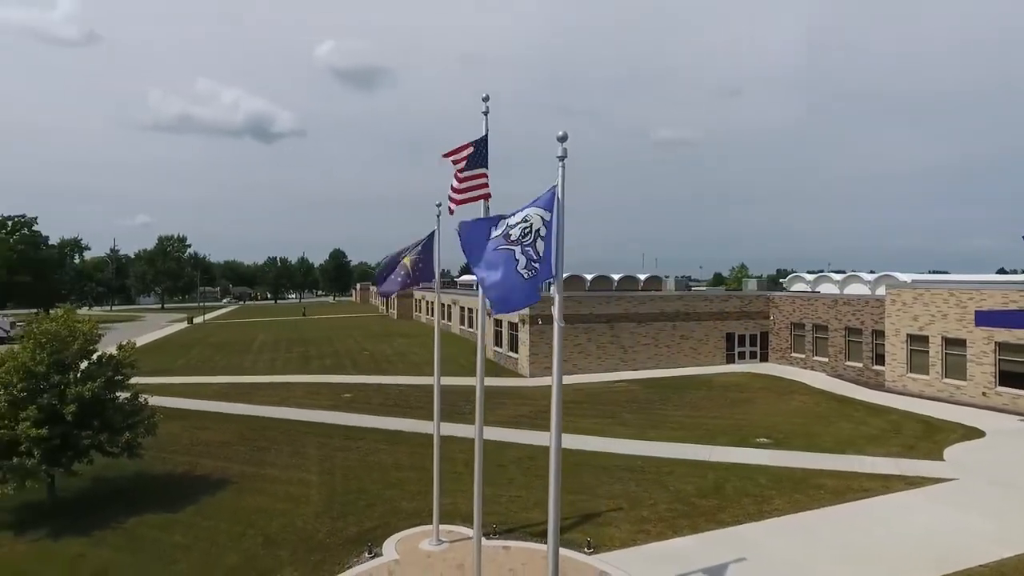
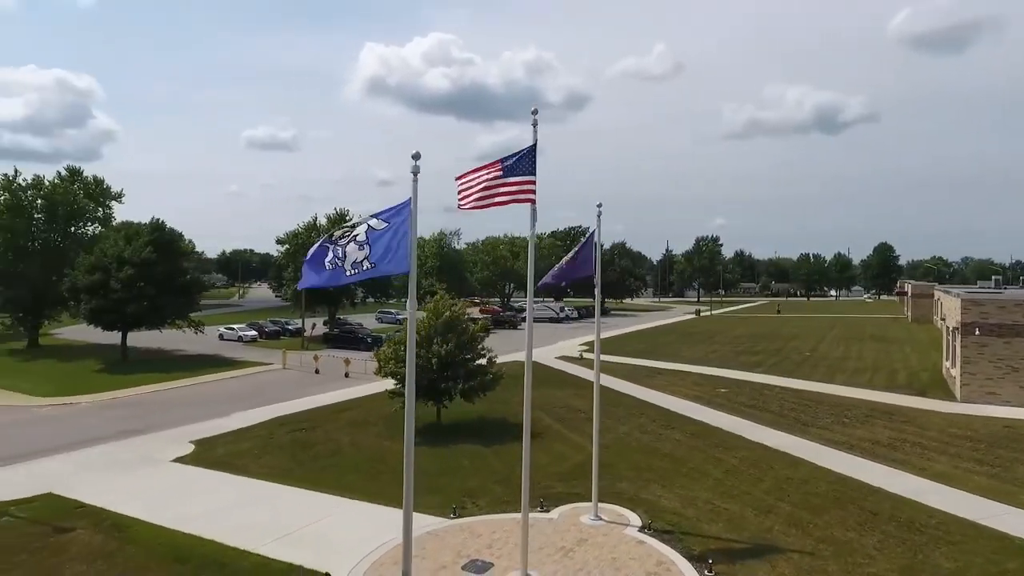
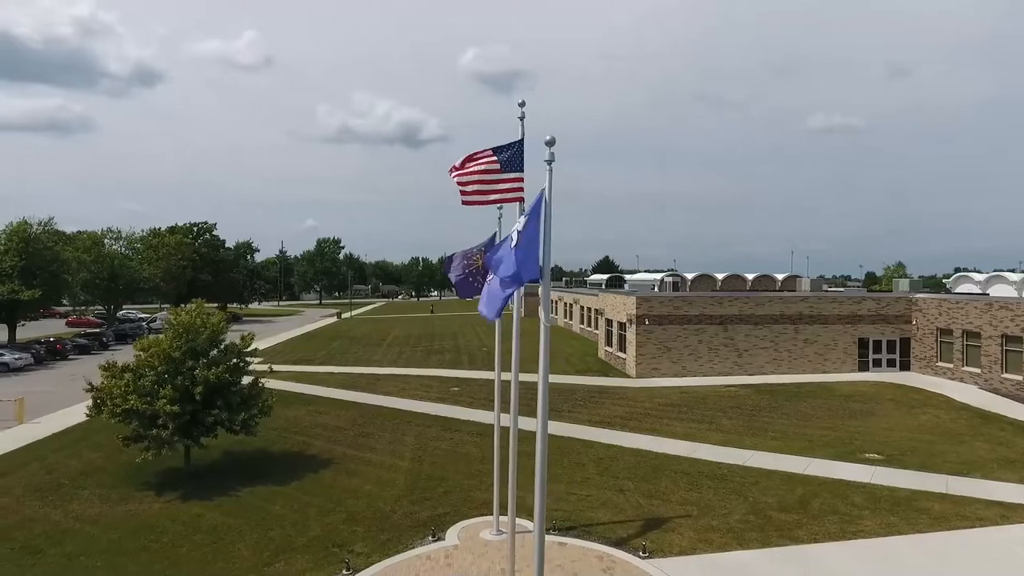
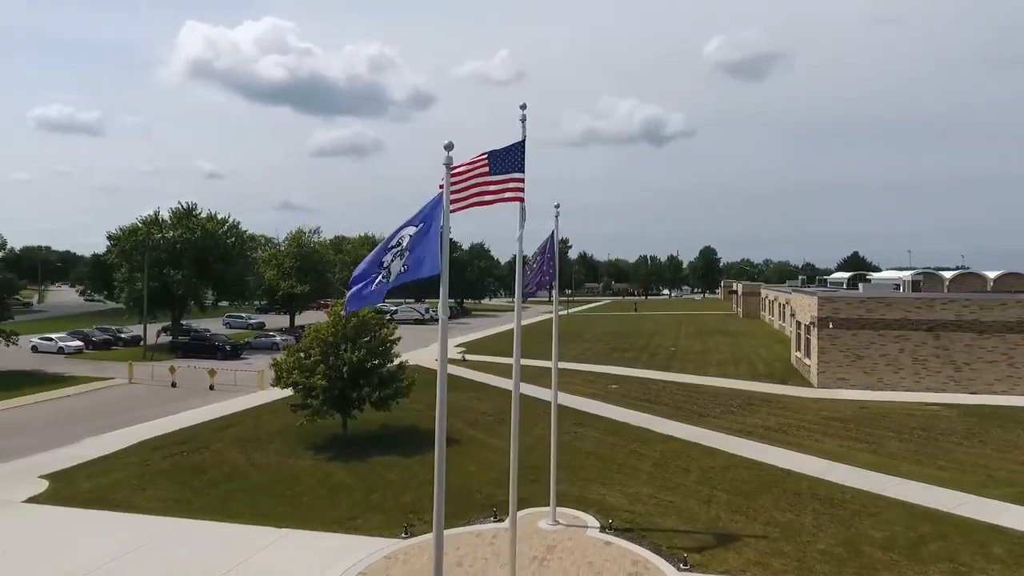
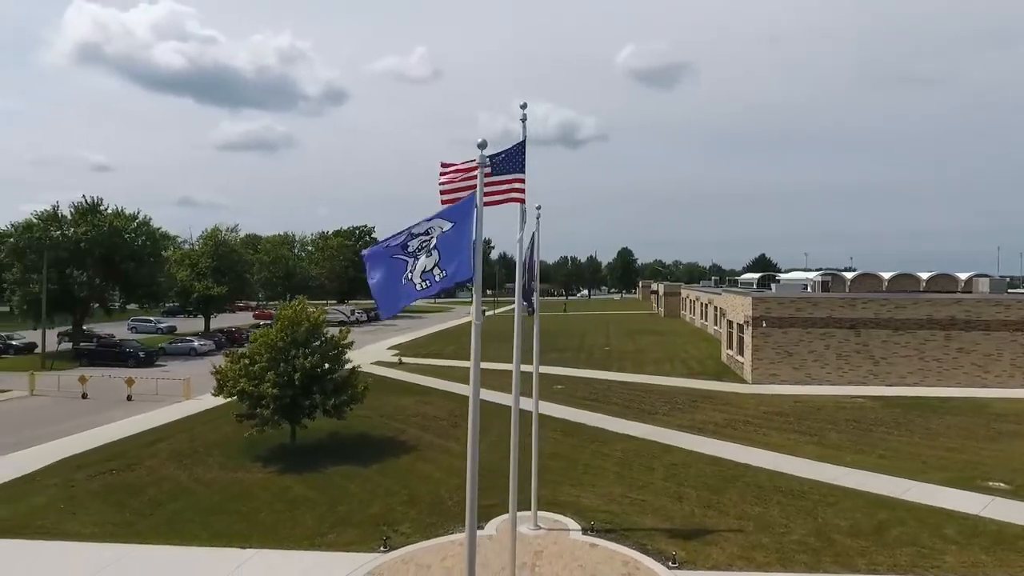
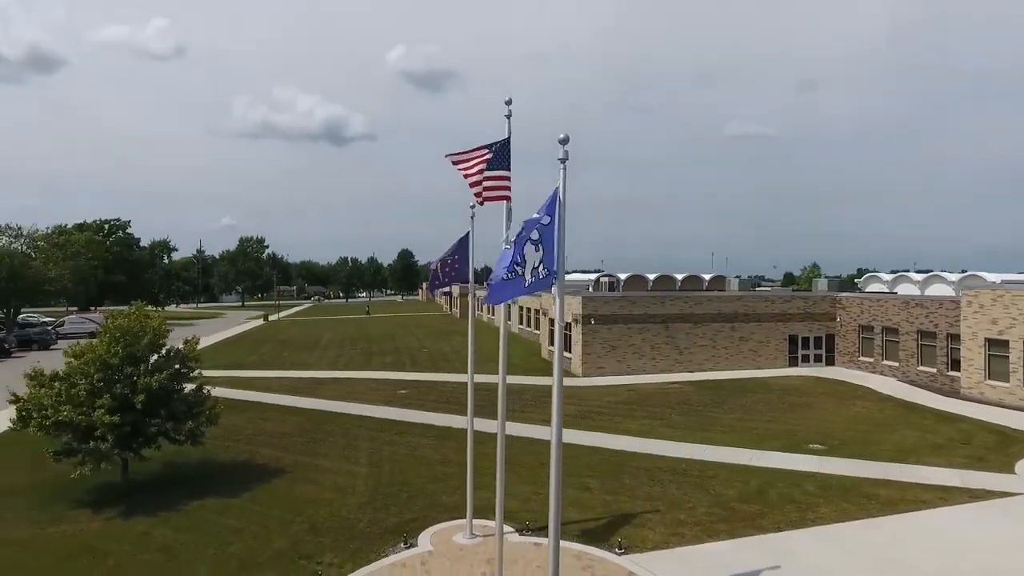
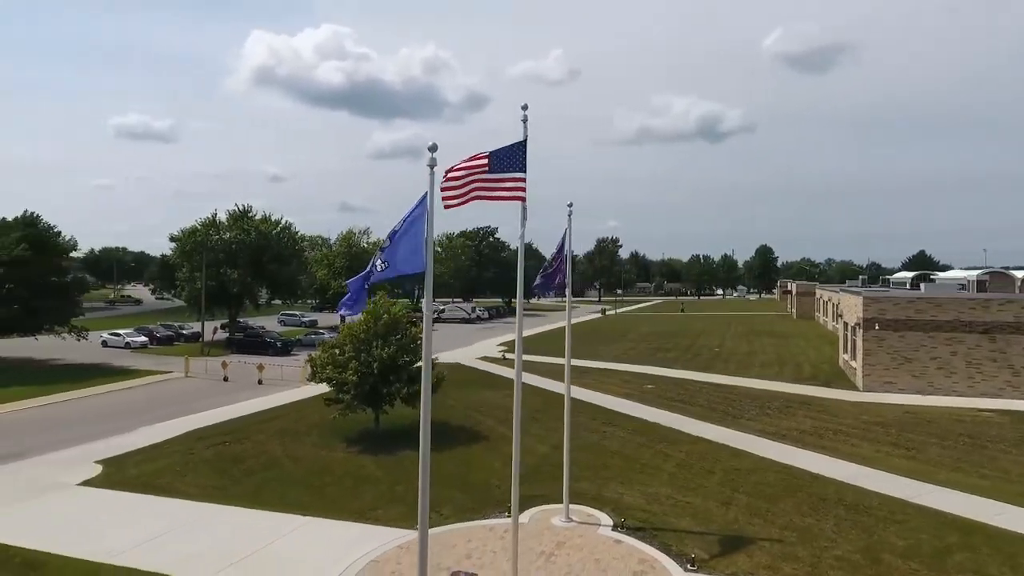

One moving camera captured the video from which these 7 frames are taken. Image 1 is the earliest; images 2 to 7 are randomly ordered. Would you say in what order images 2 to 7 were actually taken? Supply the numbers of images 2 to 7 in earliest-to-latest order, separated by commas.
6, 3, 5, 4, 7, 2
